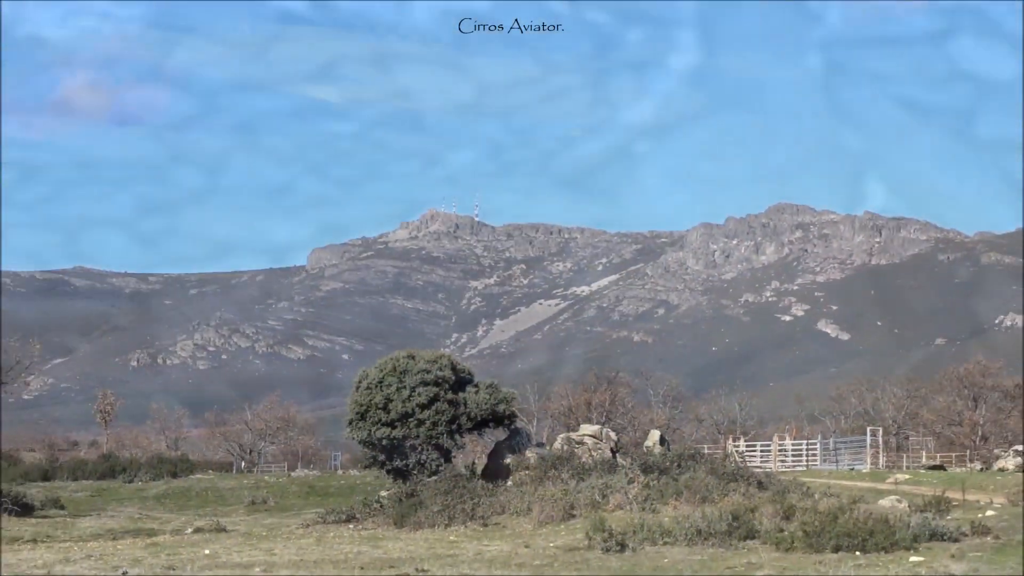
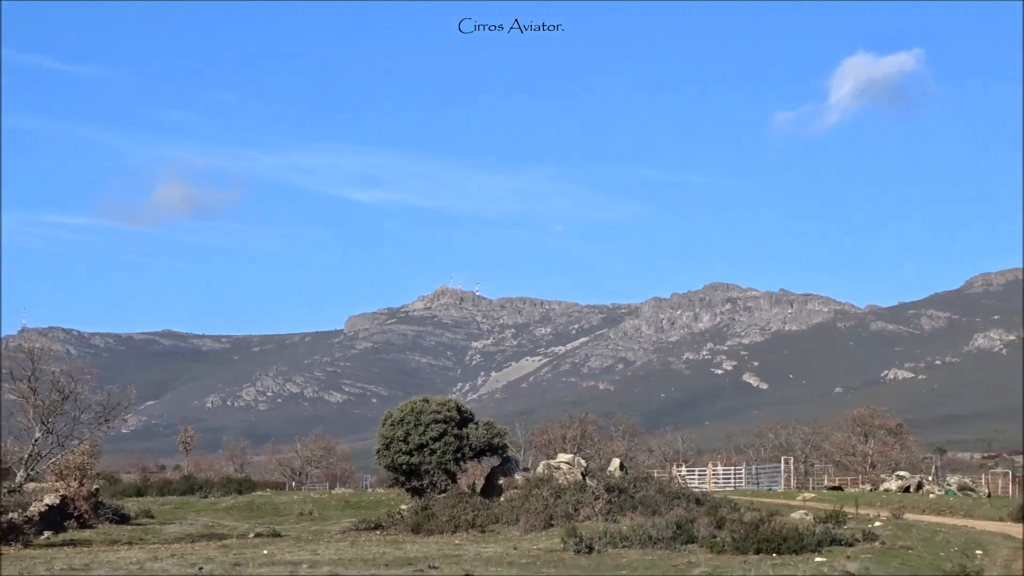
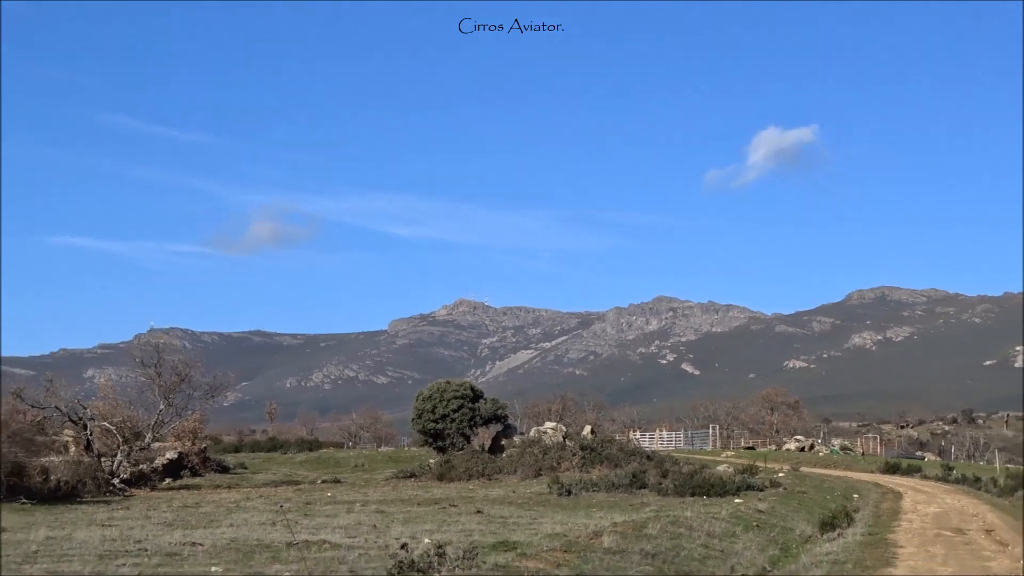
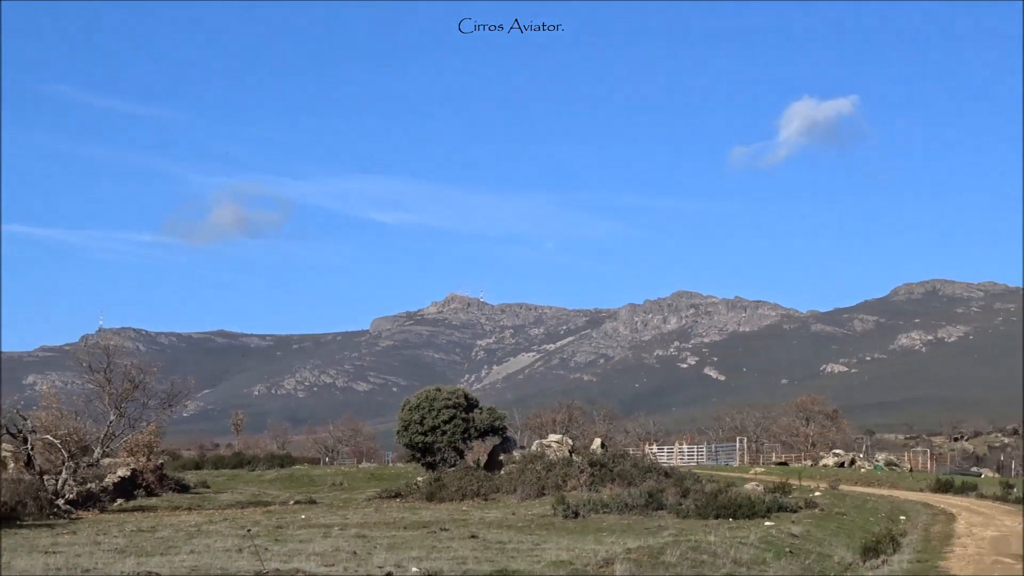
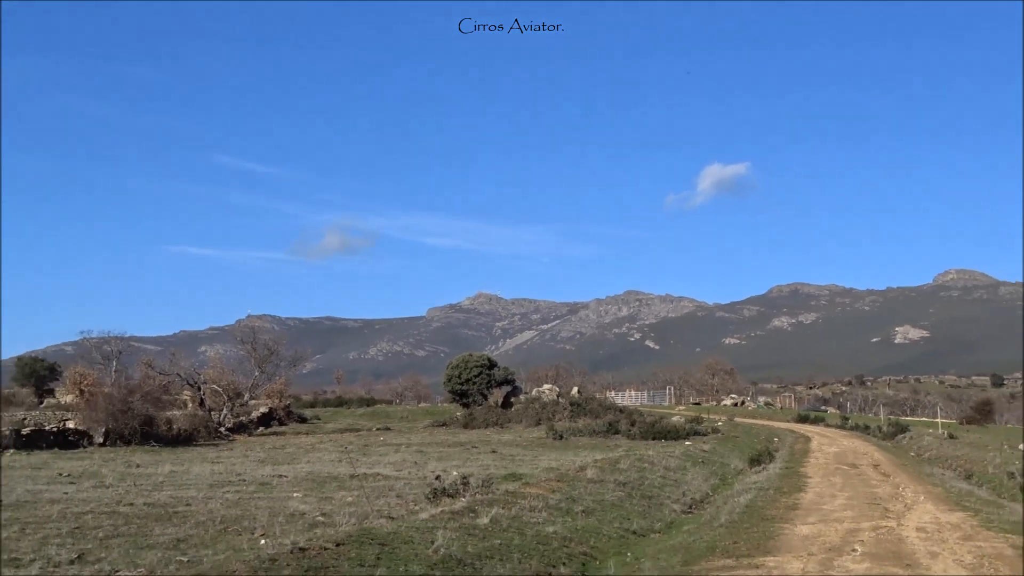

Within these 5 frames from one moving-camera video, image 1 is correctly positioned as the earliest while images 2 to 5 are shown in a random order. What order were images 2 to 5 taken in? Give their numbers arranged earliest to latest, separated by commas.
2, 4, 3, 5
